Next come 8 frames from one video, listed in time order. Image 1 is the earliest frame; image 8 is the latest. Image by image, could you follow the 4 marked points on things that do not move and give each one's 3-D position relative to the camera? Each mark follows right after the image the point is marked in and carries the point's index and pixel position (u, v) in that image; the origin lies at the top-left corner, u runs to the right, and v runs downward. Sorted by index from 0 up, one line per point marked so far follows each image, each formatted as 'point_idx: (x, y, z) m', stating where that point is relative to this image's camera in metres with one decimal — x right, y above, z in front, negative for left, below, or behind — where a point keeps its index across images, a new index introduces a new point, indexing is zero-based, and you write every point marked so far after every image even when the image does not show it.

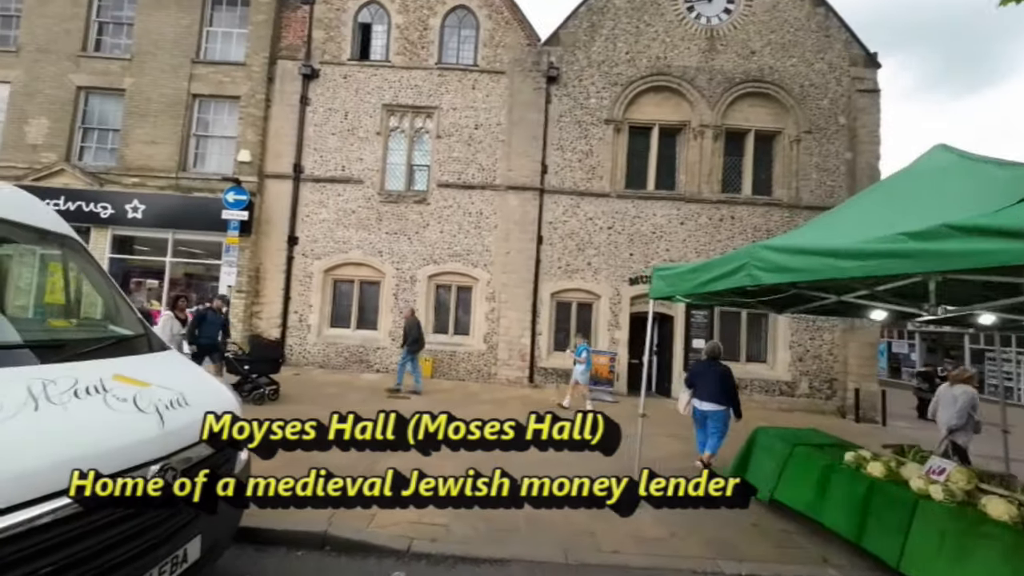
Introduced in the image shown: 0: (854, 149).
0: (+11.7, +4.8, +13.5) m
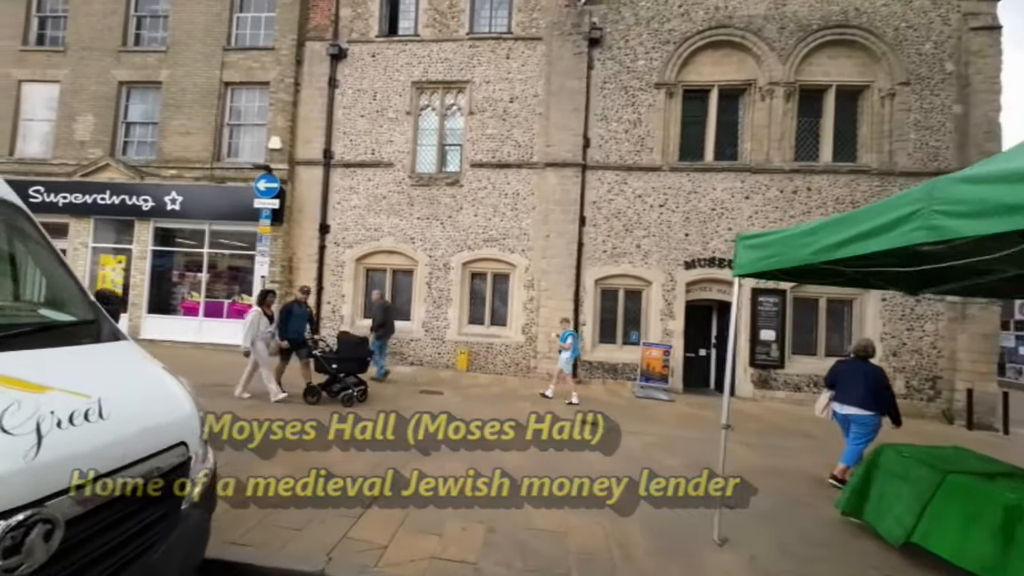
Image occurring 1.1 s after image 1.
0: (+12.9, +5.3, +11.2) m
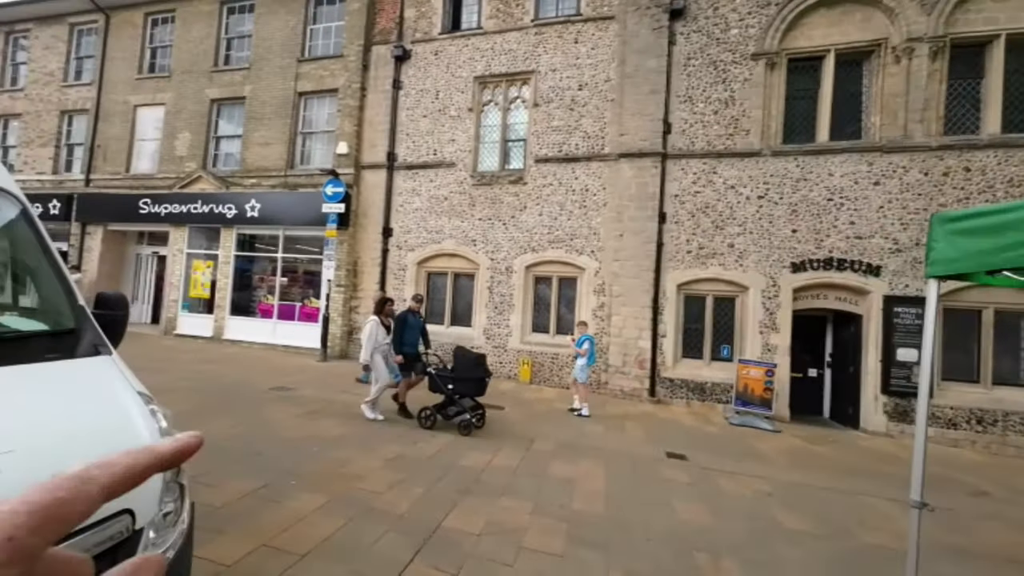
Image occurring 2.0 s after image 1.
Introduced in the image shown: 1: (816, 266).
0: (+14.5, +5.1, +8.0) m
1: (+7.5, +0.5, +9.7) m
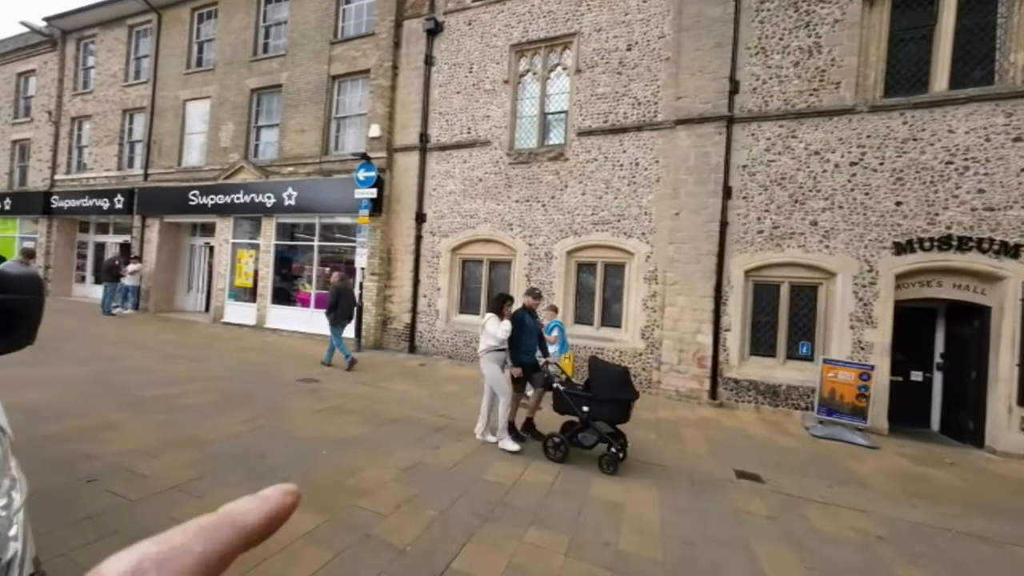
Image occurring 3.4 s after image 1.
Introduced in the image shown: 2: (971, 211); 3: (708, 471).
0: (+15.0, +5.4, +5.3) m
1: (+8.3, +0.8, +7.9) m
2: (+8.9, +1.5, +7.7) m
3: (+2.8, -2.7, +5.7) m
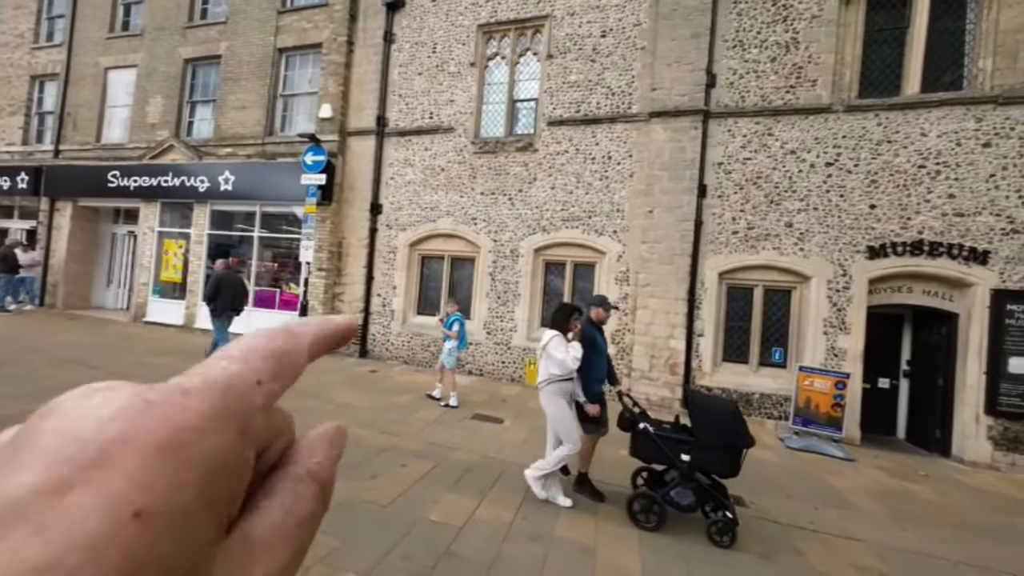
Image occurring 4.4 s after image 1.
0: (+14.6, +5.2, +5.7) m
1: (+7.6, +0.7, +7.7) m
2: (+8.2, +1.4, +7.5) m
3: (+2.3, -2.7, +5.0) m
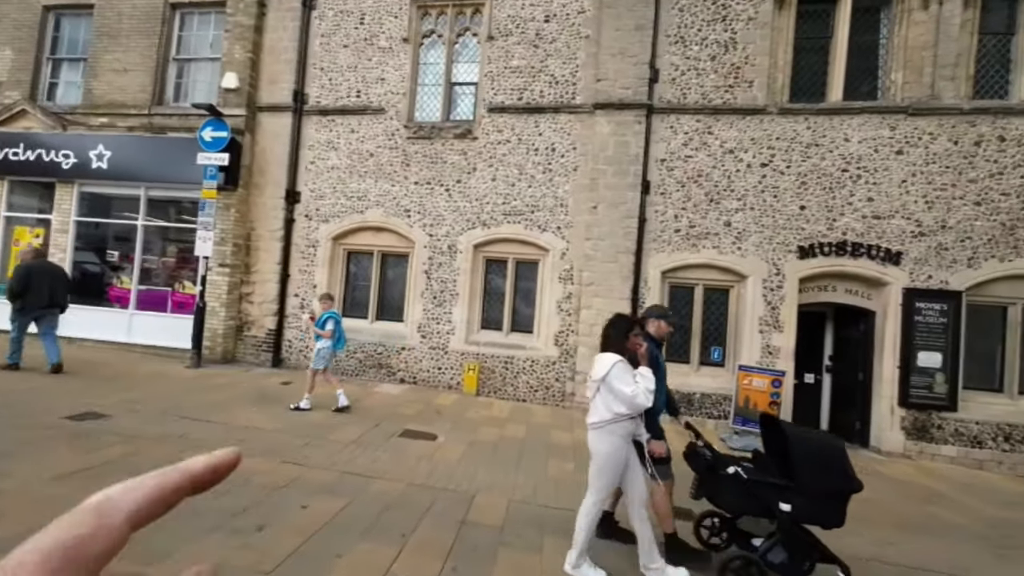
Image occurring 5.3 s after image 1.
0: (+13.6, +5.2, +7.0) m
1: (+6.4, +0.7, +8.0) m
2: (+7.0, +1.4, +7.9) m
3: (+1.5, -2.6, +4.6) m
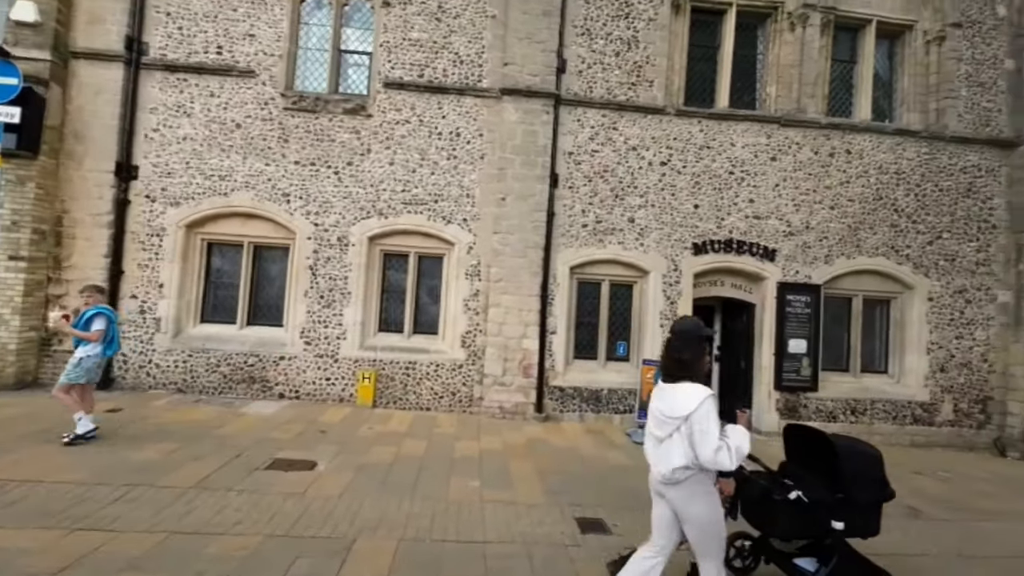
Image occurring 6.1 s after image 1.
0: (+11.6, +5.4, +9.0) m
1: (+4.4, +0.9, +8.5) m
2: (+5.1, +1.5, +8.5) m
3: (+0.4, -2.6, +4.1) m
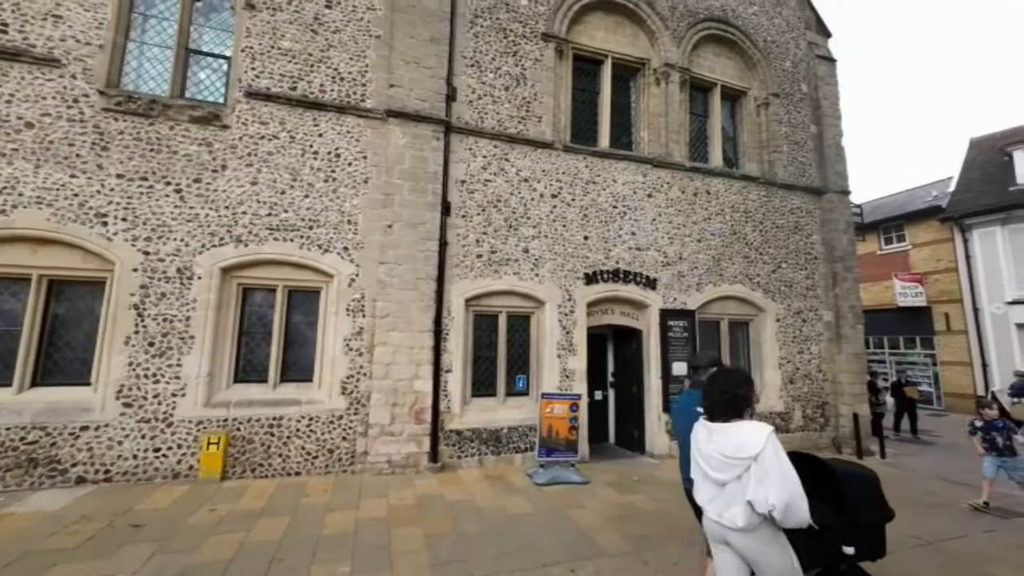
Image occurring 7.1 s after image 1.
0: (+8.8, +4.8, +11.4) m
1: (+2.1, +0.2, +8.8) m
2: (+2.7, +0.9, +9.1) m
3: (-0.7, -2.9, +3.4) m
